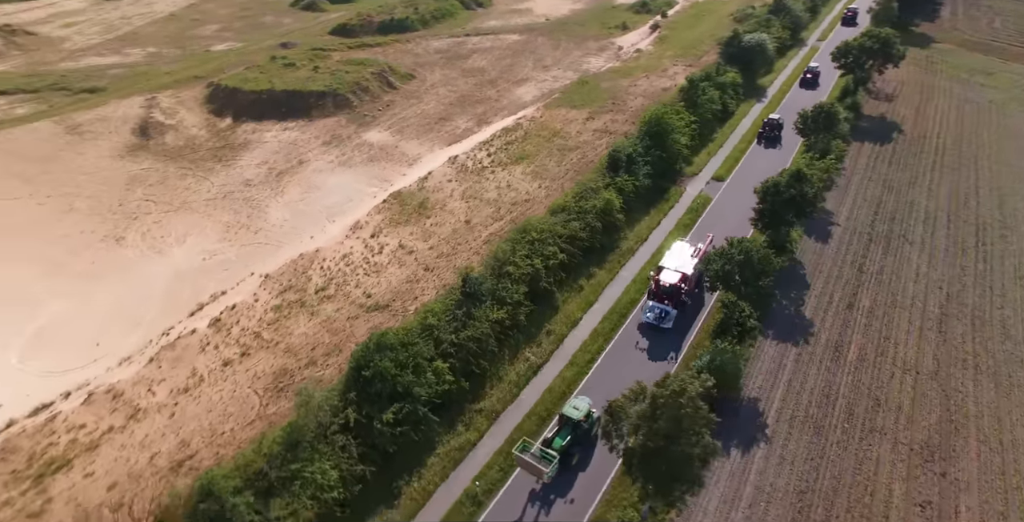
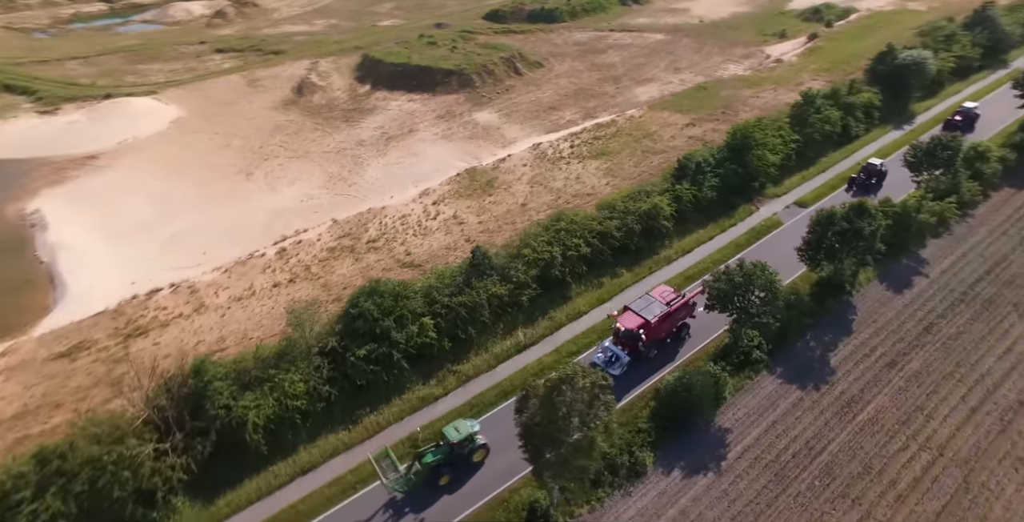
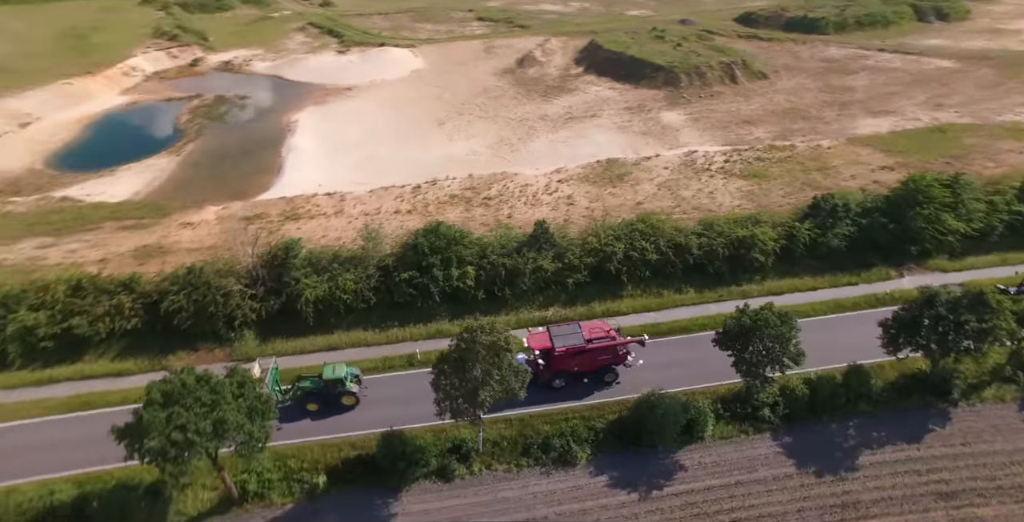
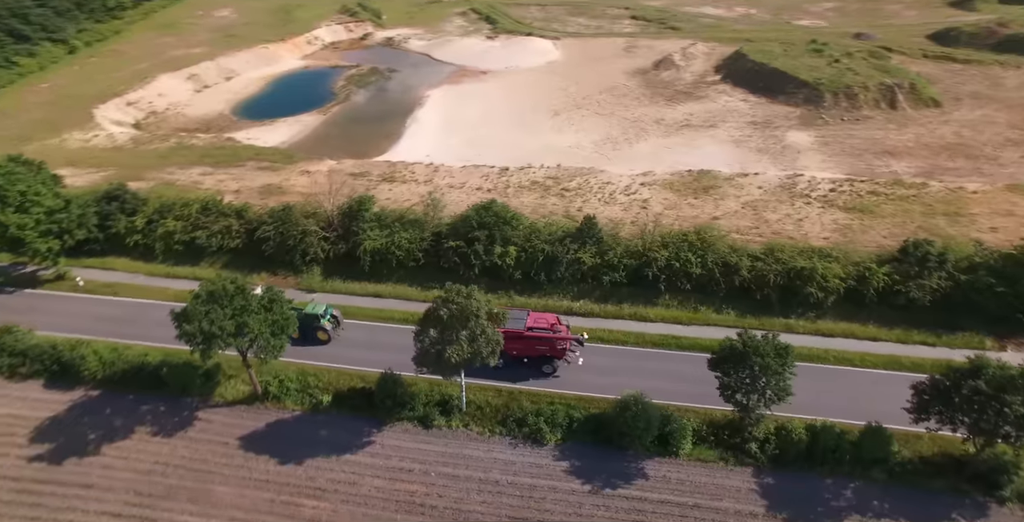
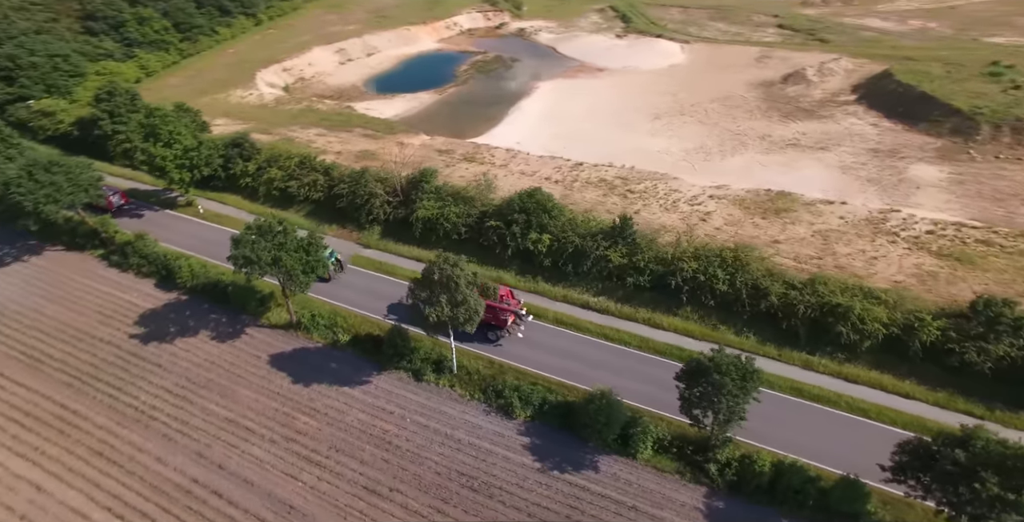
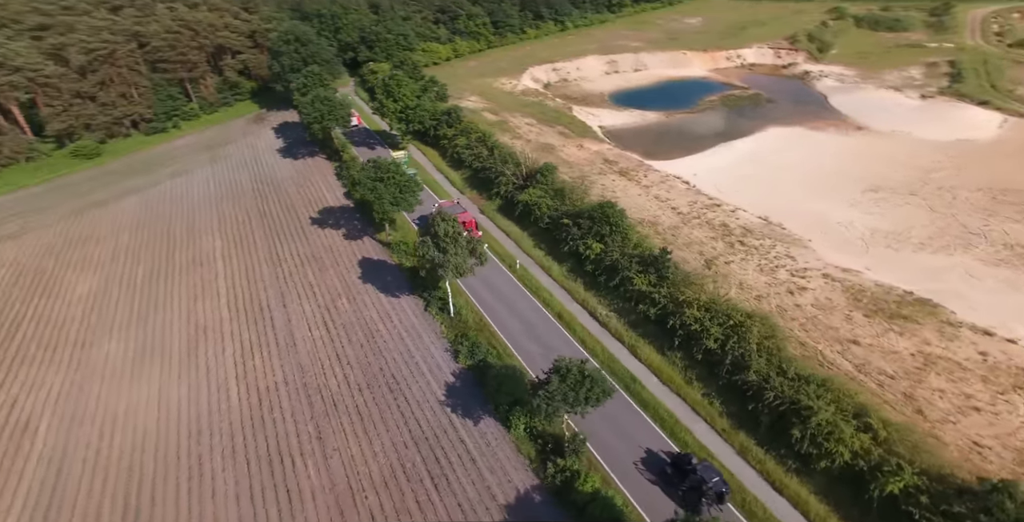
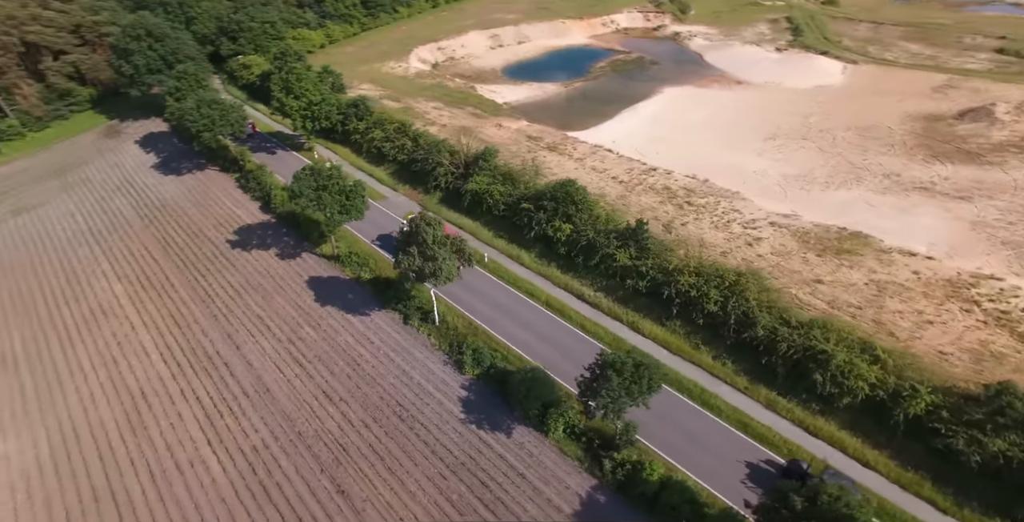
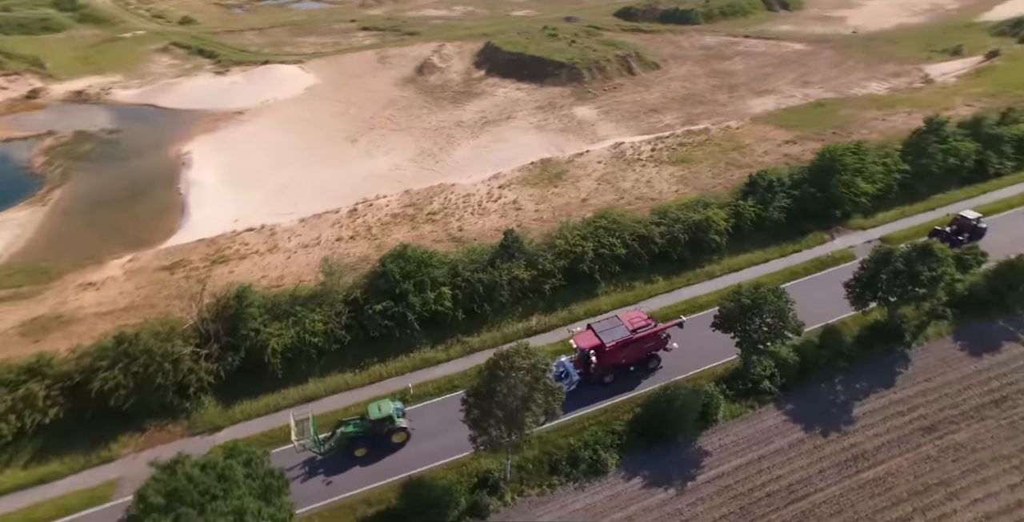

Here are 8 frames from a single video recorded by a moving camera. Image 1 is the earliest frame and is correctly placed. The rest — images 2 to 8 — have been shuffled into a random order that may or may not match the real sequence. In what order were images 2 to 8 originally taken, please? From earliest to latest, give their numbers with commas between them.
2, 8, 3, 4, 5, 7, 6
